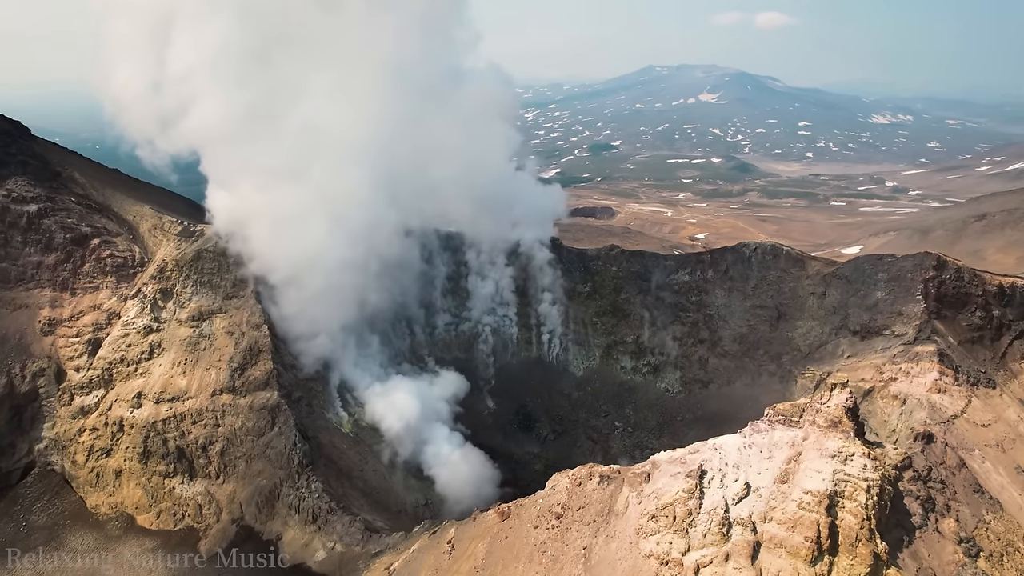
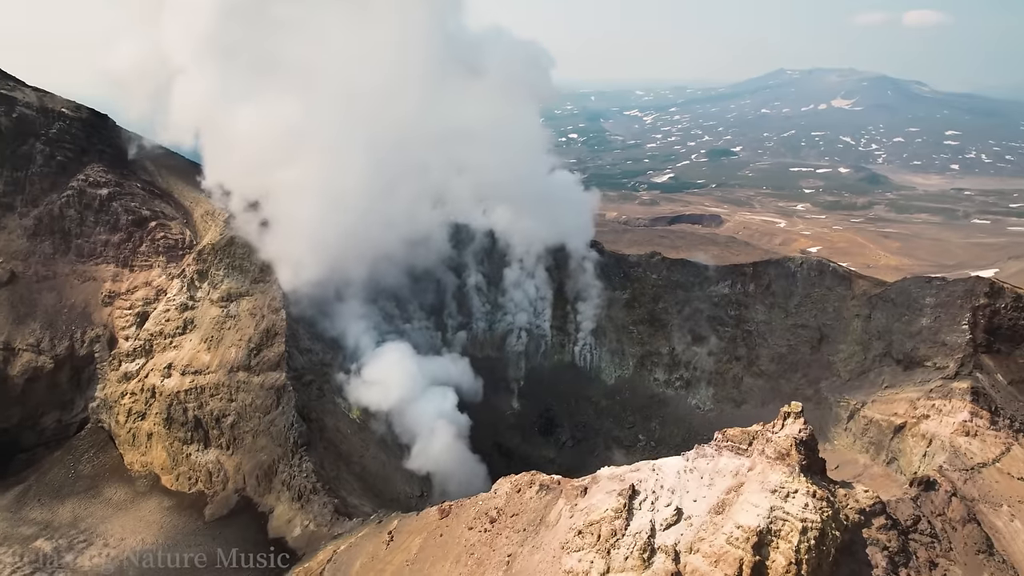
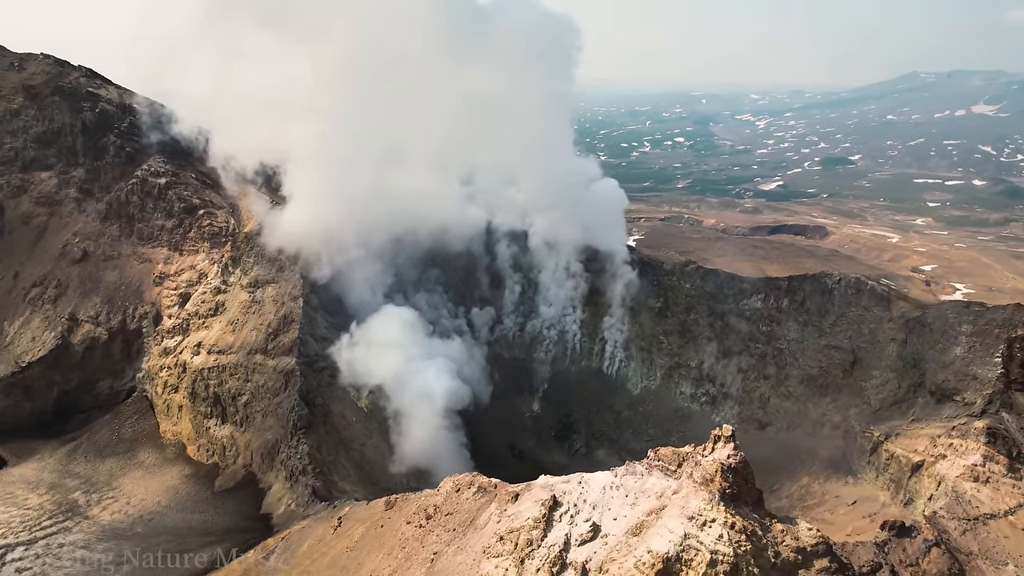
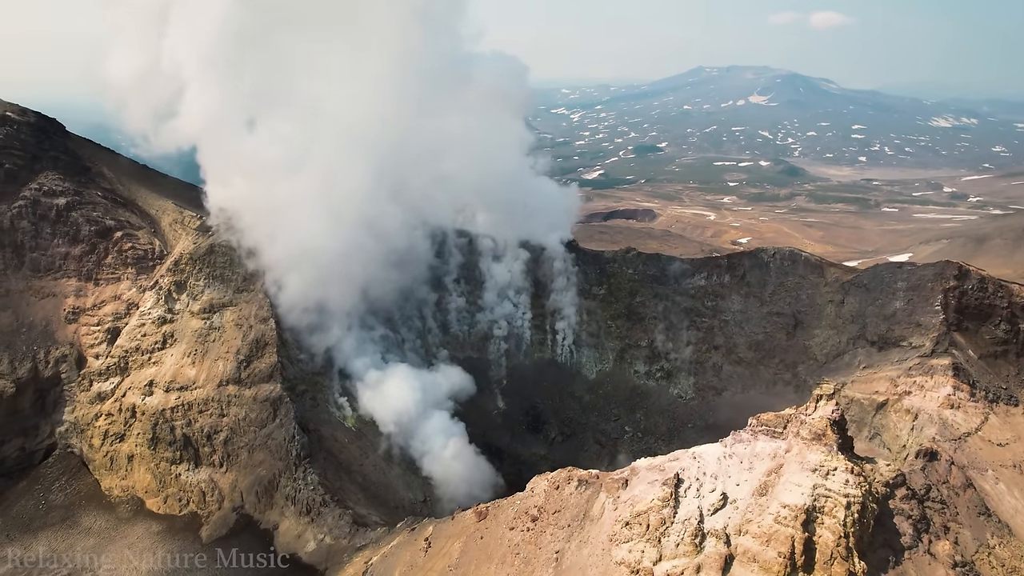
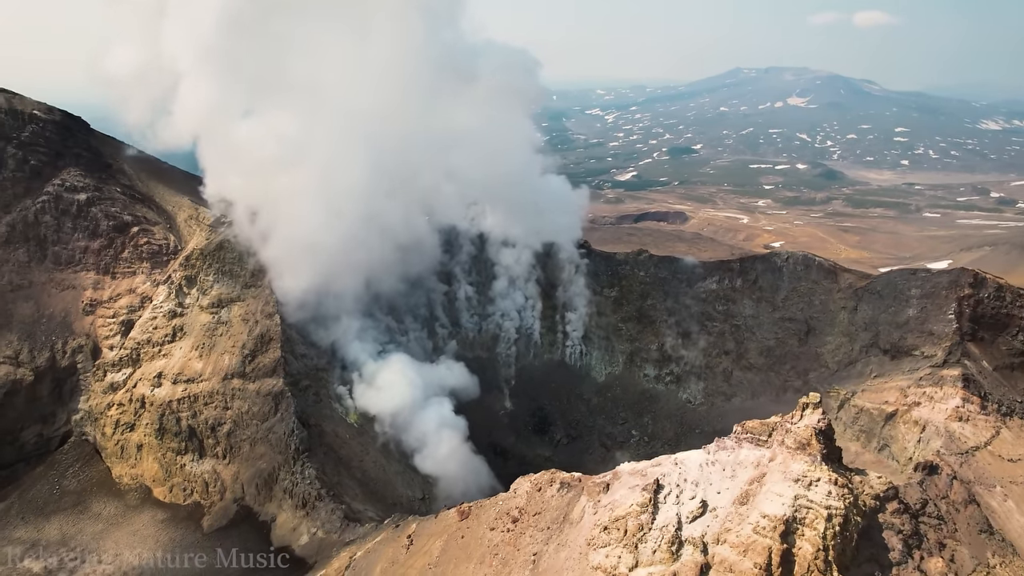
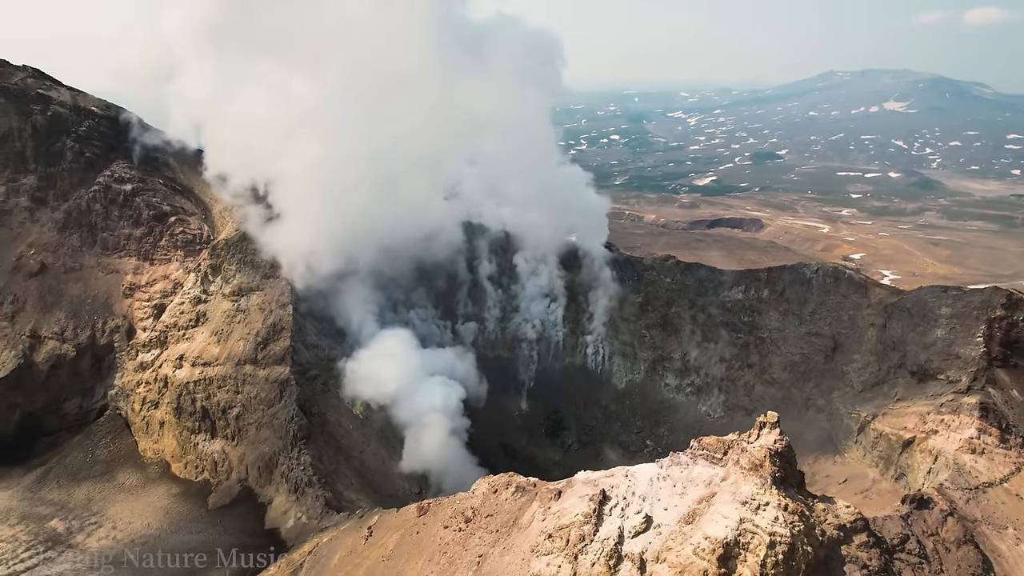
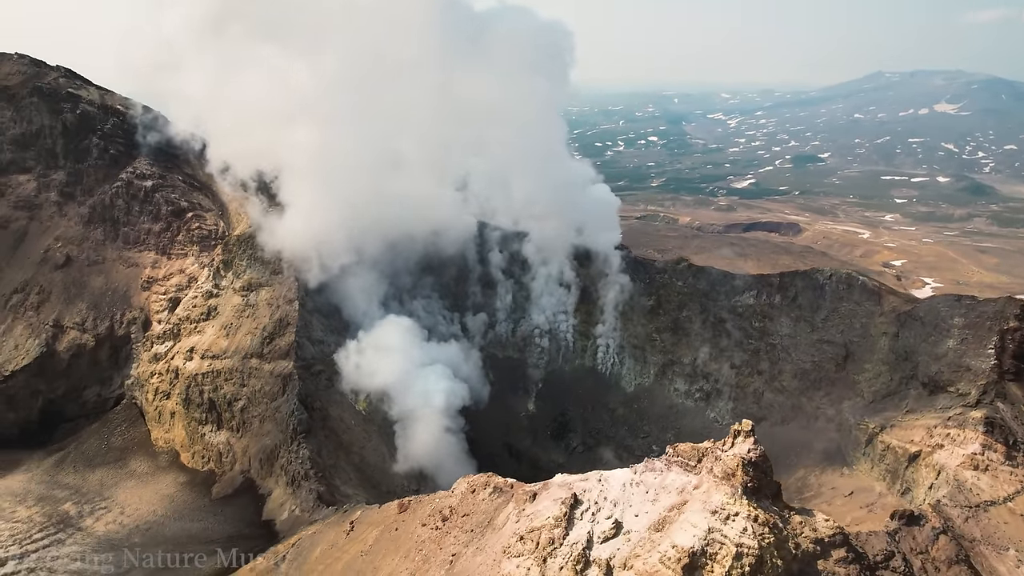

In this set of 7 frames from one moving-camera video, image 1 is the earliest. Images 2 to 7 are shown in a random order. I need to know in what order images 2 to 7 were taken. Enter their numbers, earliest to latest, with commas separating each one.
4, 5, 2, 6, 7, 3
